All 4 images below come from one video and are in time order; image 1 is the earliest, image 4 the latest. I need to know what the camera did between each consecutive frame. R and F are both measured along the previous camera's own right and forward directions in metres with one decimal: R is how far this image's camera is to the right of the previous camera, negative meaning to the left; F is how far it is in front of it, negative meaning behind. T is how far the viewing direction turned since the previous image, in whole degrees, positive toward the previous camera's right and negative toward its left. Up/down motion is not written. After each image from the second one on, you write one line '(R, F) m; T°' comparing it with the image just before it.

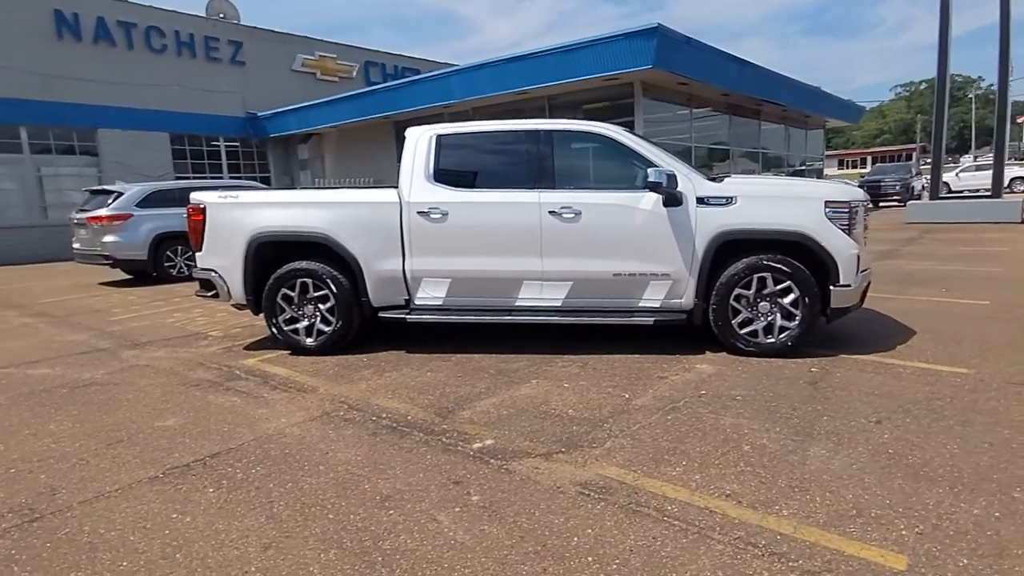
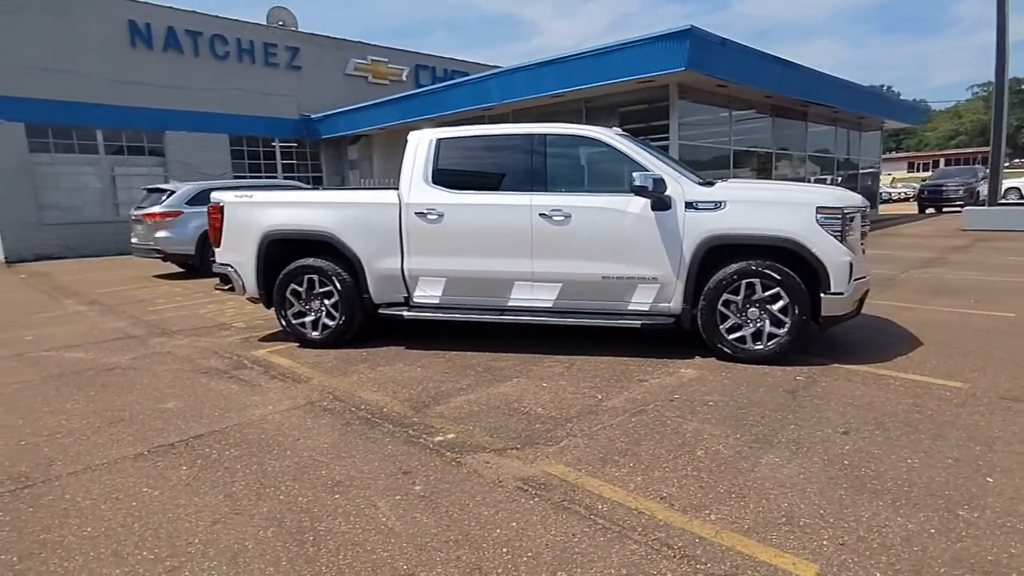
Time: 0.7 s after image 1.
(+0.6, -0.1) m; -5°
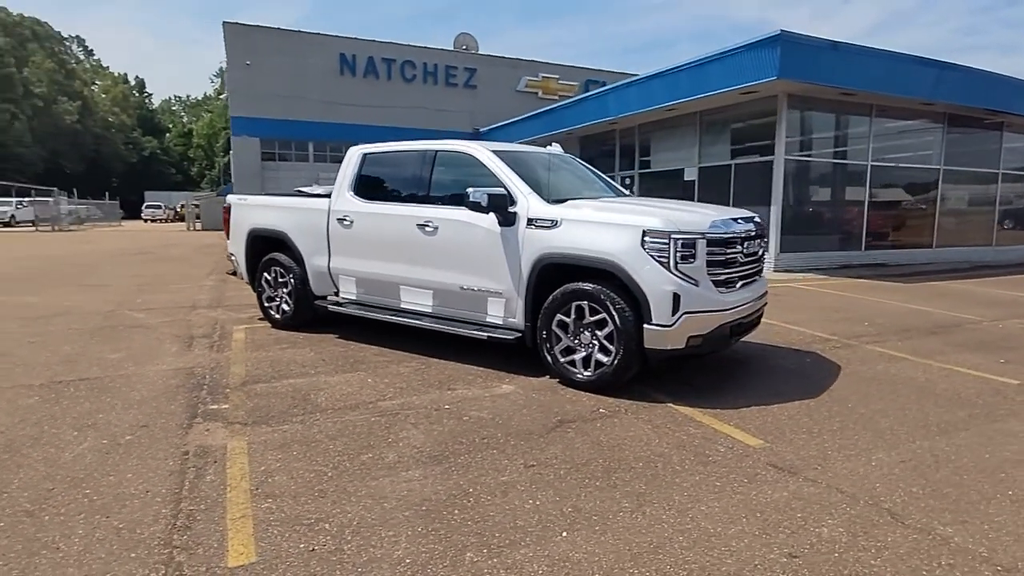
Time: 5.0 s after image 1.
(+3.2, +0.4) m; -22°
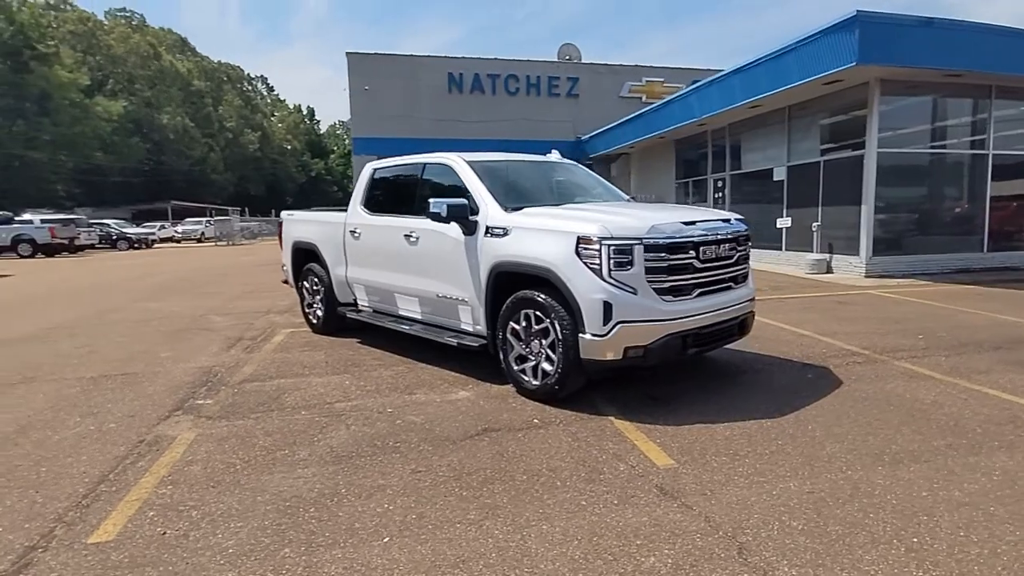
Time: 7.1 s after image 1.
(+1.4, +0.2) m; -13°
